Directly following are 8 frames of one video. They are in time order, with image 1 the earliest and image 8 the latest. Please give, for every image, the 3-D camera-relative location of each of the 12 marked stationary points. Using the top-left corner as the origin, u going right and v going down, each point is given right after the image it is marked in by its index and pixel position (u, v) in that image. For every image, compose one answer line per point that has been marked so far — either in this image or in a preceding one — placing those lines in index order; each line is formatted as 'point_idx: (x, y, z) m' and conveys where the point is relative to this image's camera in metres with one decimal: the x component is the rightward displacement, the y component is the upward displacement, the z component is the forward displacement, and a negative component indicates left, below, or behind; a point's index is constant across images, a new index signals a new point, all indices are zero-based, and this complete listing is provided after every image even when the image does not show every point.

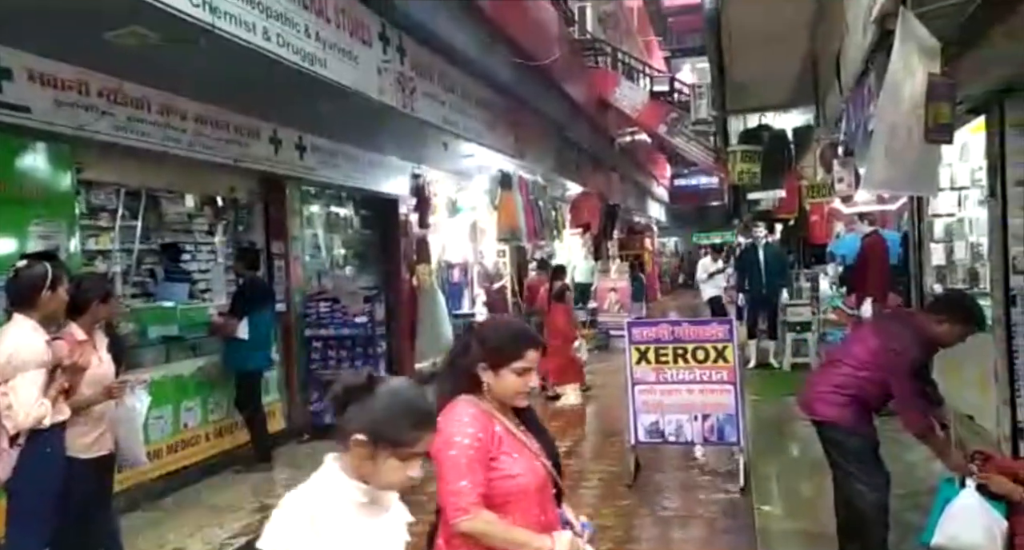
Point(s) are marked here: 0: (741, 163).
0: (+2.5, +1.2, +11.5) m
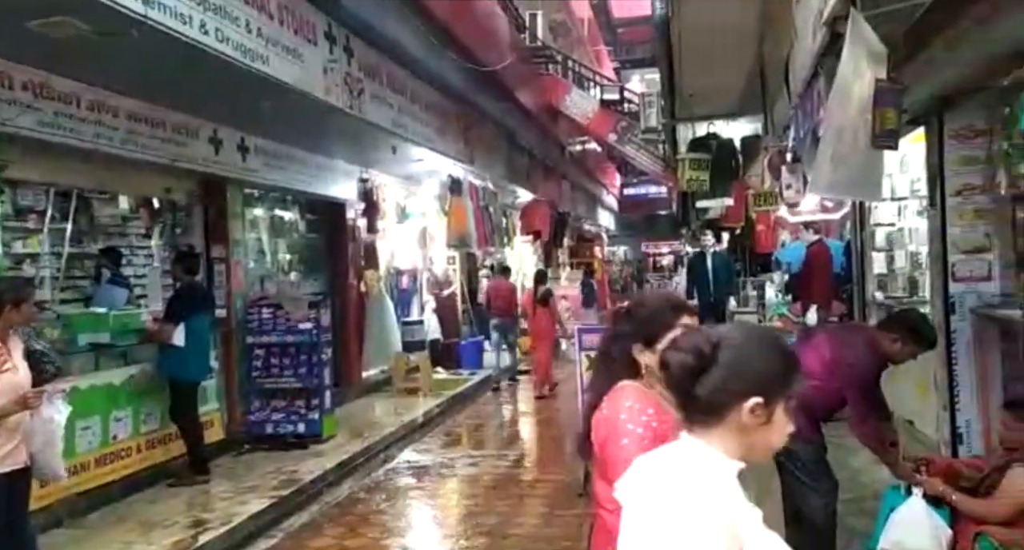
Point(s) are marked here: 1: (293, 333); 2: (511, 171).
0: (+2.0, +1.2, +11.5) m
1: (-1.8, -0.5, +8.3) m
2: (0.0, +1.7, +16.5) m
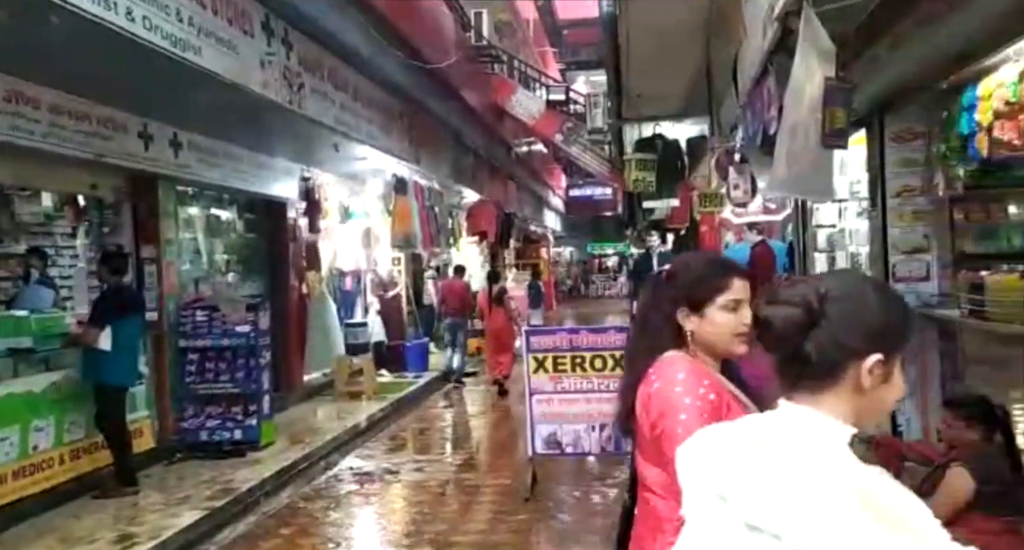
0: (+1.4, +1.2, +11.5) m
1: (-2.2, -0.5, +8.1) m
2: (-0.9, +1.6, +16.3) m
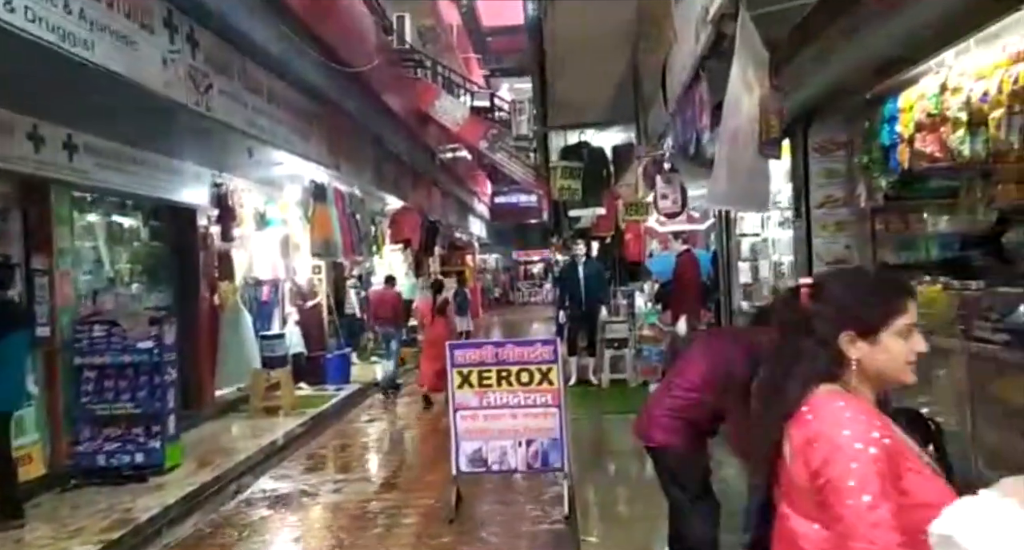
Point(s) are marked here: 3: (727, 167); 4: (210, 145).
0: (+0.5, +1.1, +11.3) m
1: (-2.8, -0.6, +7.6) m
2: (-2.1, +1.5, +16.0) m
3: (+0.9, +0.4, +4.1) m
4: (-2.8, +1.2, +9.5) m
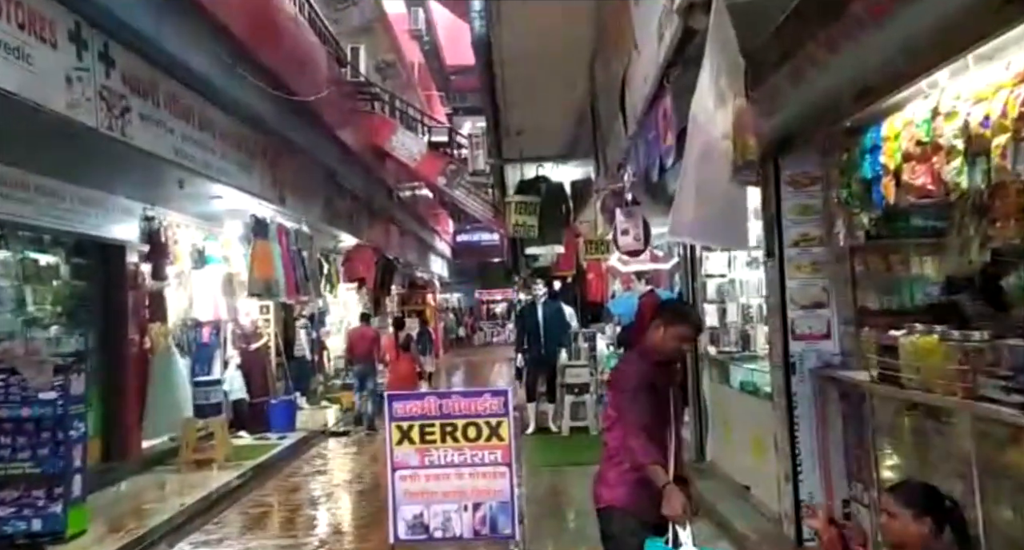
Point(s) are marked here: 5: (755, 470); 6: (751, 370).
0: (+0.1, +0.6, +10.7) m
1: (-3.2, -0.9, +6.8) m
2: (-2.7, +0.9, +15.3) m
3: (+0.6, +0.3, +3.5) m
4: (-3.2, +0.9, +8.8) m
5: (+1.7, -1.3, +7.1) m
6: (+1.7, -0.7, +7.5) m
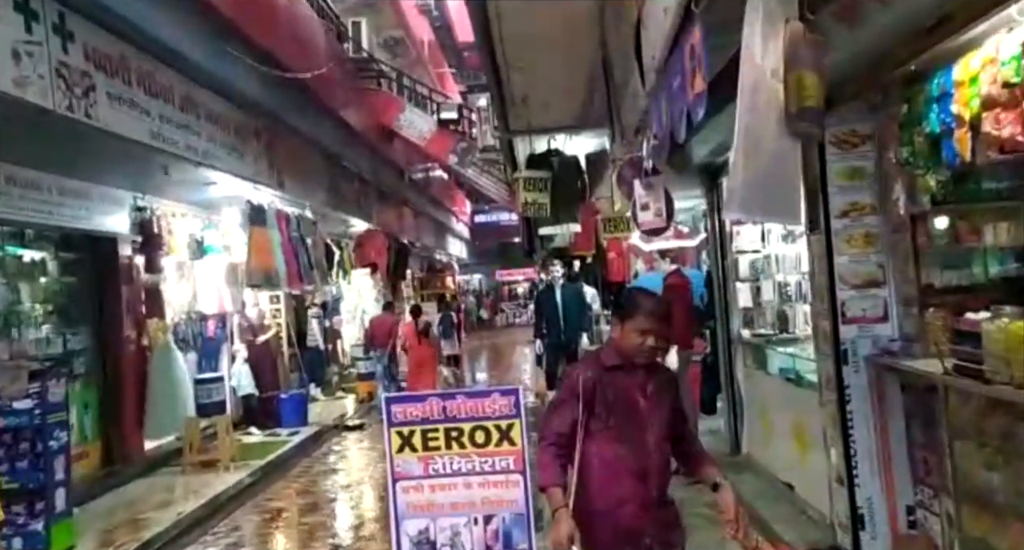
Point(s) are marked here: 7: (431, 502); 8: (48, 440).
0: (+0.2, +0.8, +10.0) m
1: (-3.1, -0.9, +6.2) m
2: (-2.5, +1.1, +14.6) m
3: (+0.6, +0.3, +2.8) m
4: (-3.1, +0.9, +8.2) m
5: (+1.8, -1.2, +6.4) m
6: (+1.8, -0.5, +6.7) m
7: (-0.4, -1.2, +5.4) m
8: (-2.9, -1.0, +6.3) m
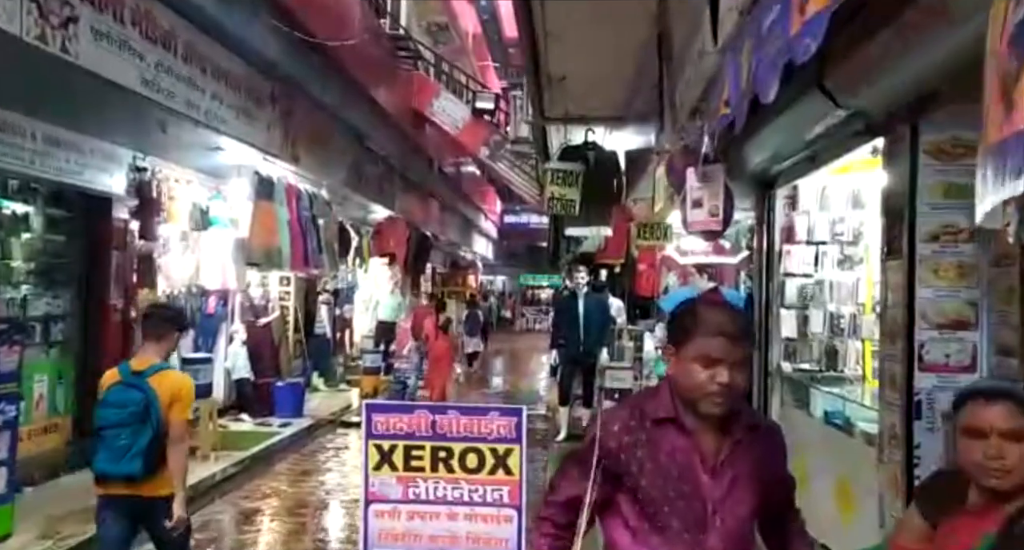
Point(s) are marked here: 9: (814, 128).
0: (+0.4, +0.8, +9.1) m
1: (-3.1, -0.6, +5.5) m
2: (-2.1, +1.3, +13.9) m
3: (+0.6, +0.3, +2.0) m
4: (-2.9, +1.2, +7.4) m
5: (+1.7, -1.3, +5.5) m
6: (+1.9, -0.7, +5.9) m
7: (-0.5, -1.1, +4.6) m
8: (-2.8, -0.7, +5.6) m
9: (+1.4, +0.7, +4.9) m
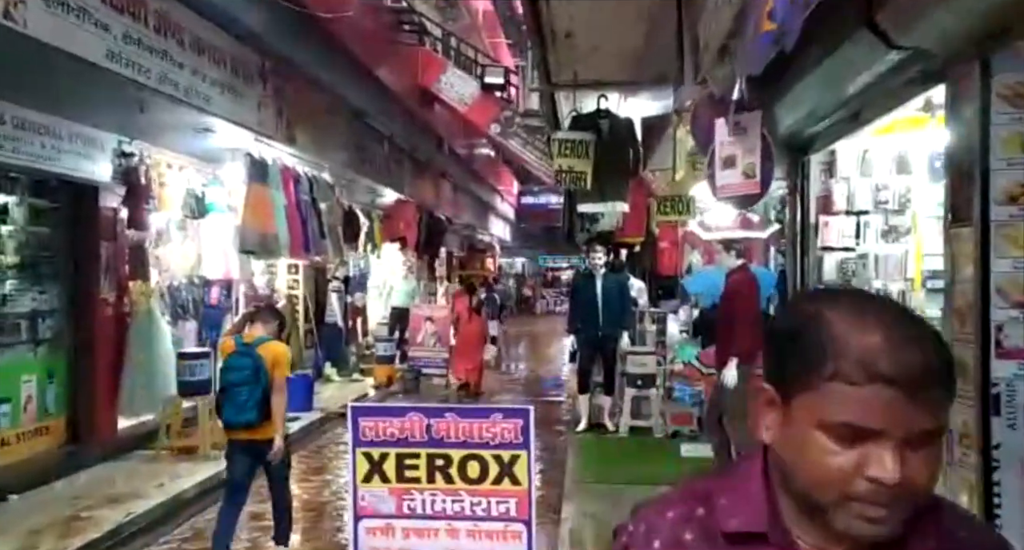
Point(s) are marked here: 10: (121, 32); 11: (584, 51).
0: (+0.5, +0.9, +8.5) m
1: (-3.0, -0.6, +5.0) m
2: (-1.9, +1.5, +13.3) m
3: (+0.6, +0.3, +1.3) m
4: (-2.9, +1.2, +6.9) m
5: (+1.8, -1.2, +4.9) m
6: (+1.9, -0.6, +5.2) m
7: (-0.4, -1.1, +4.0) m
8: (-2.8, -0.7, +5.0) m
9: (+1.4, +0.8, +4.3) m
10: (-2.3, +1.4, +5.9) m
11: (+0.6, +1.6, +7.5) m
